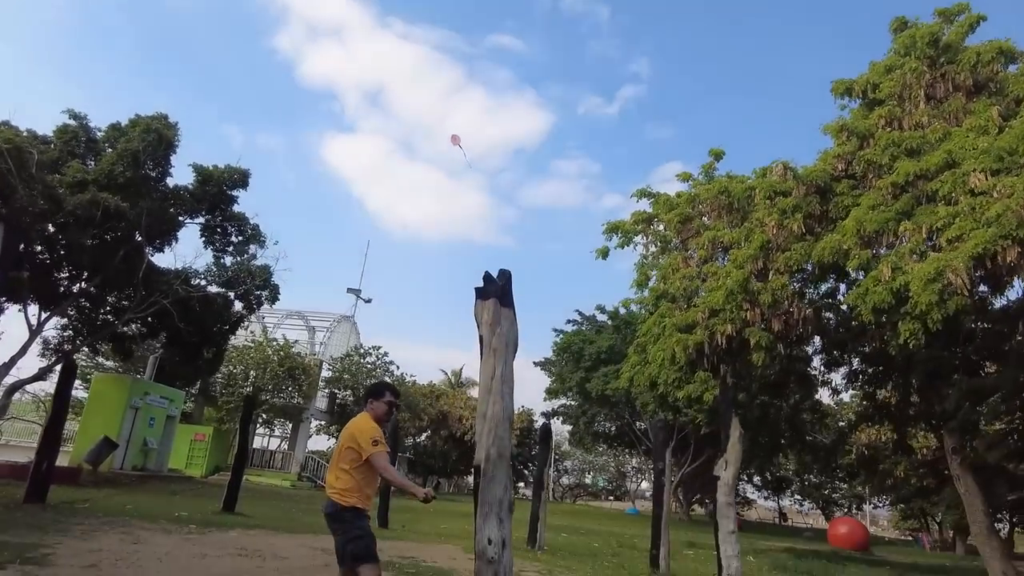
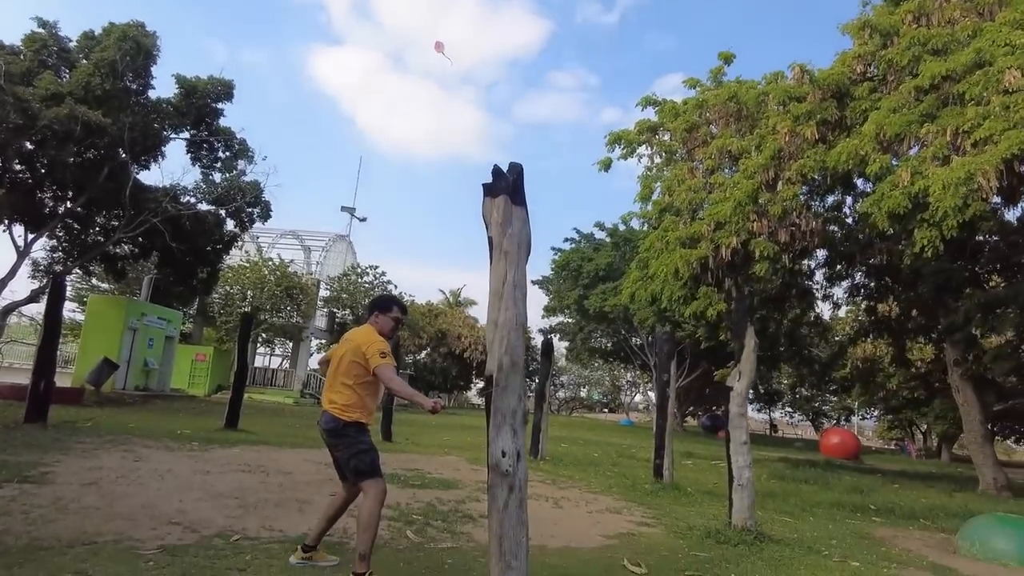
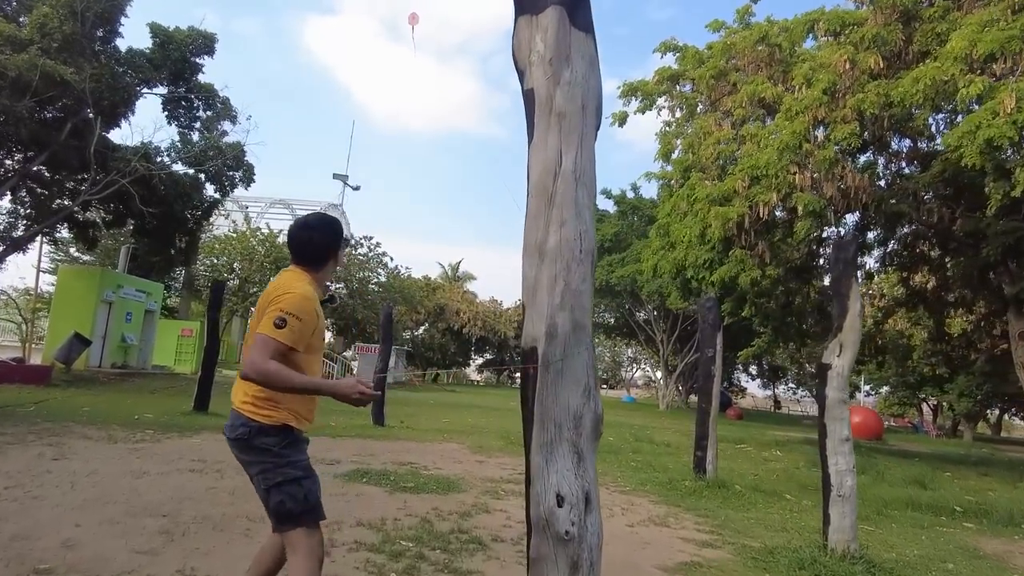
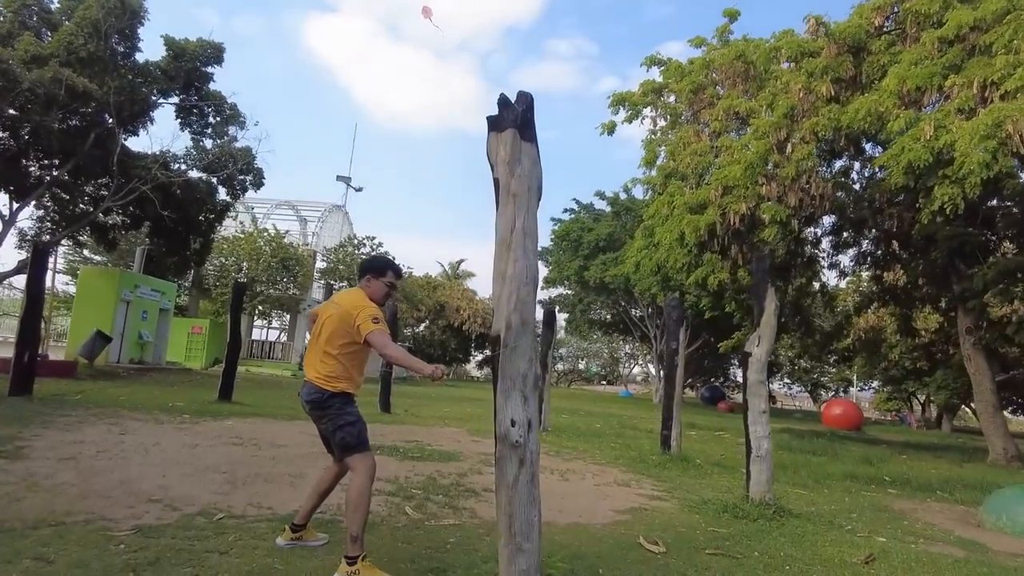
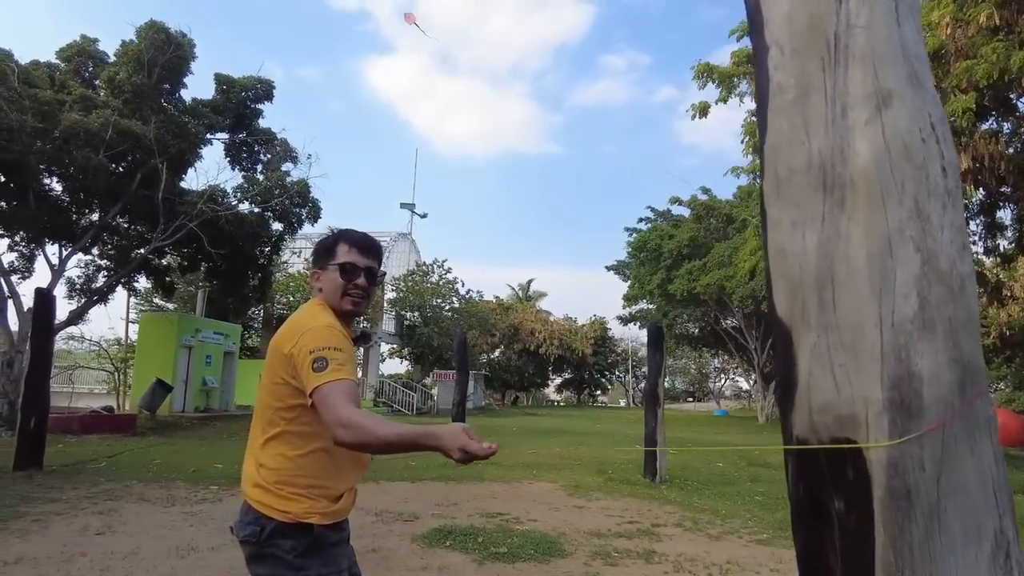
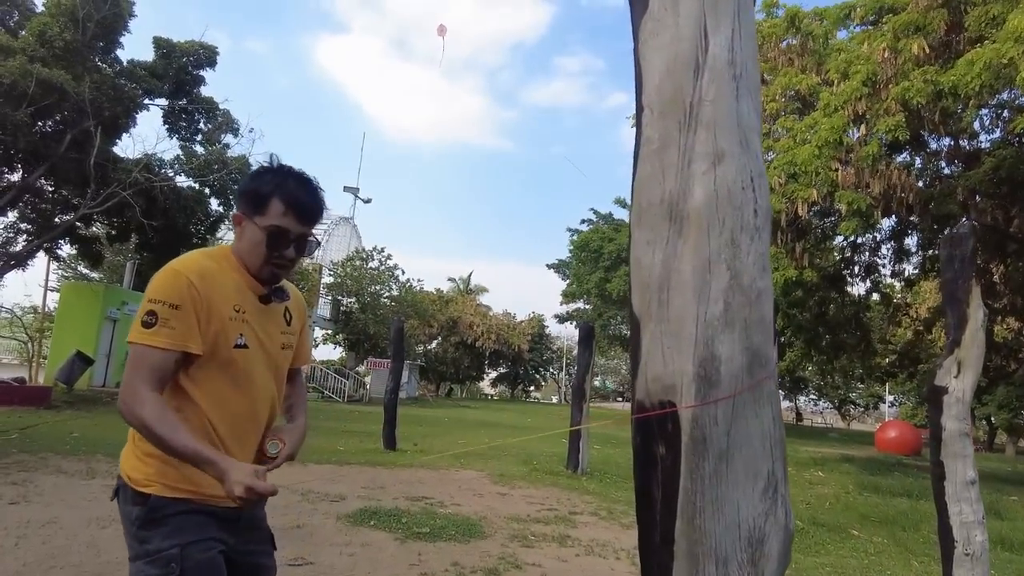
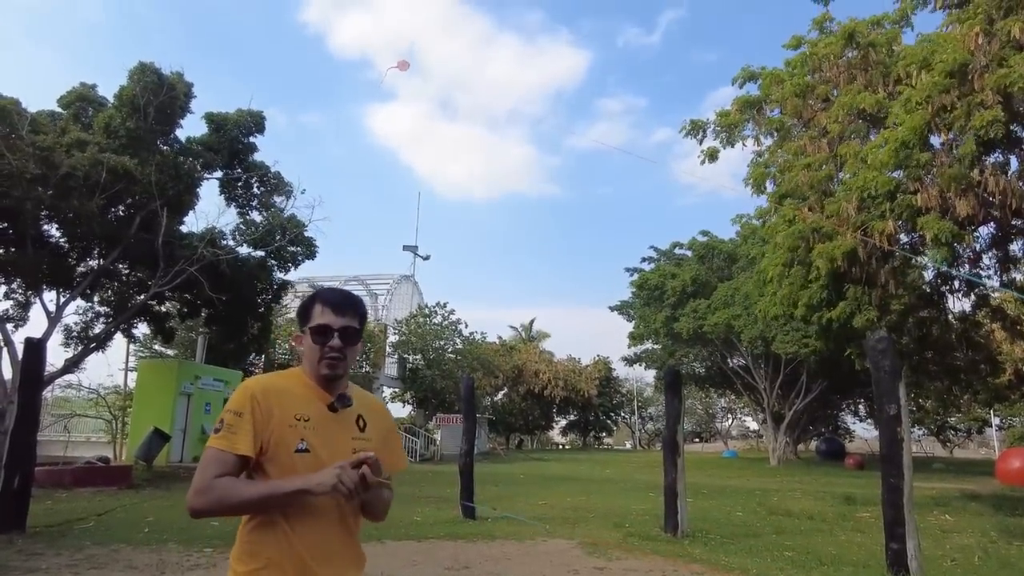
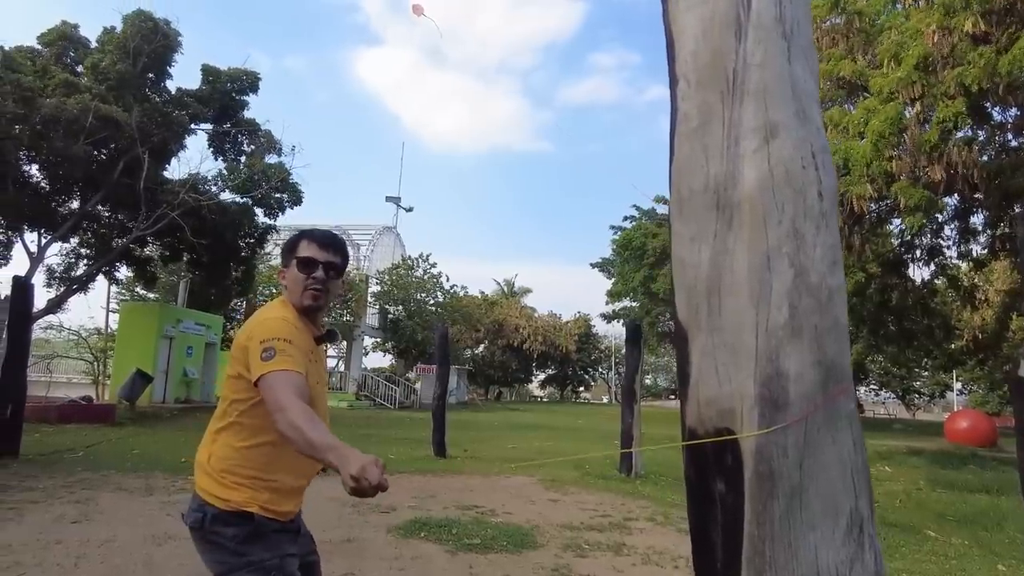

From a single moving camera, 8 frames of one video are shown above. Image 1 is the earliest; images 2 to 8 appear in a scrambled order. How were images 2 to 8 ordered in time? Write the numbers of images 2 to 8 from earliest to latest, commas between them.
2, 4, 3, 6, 8, 5, 7
